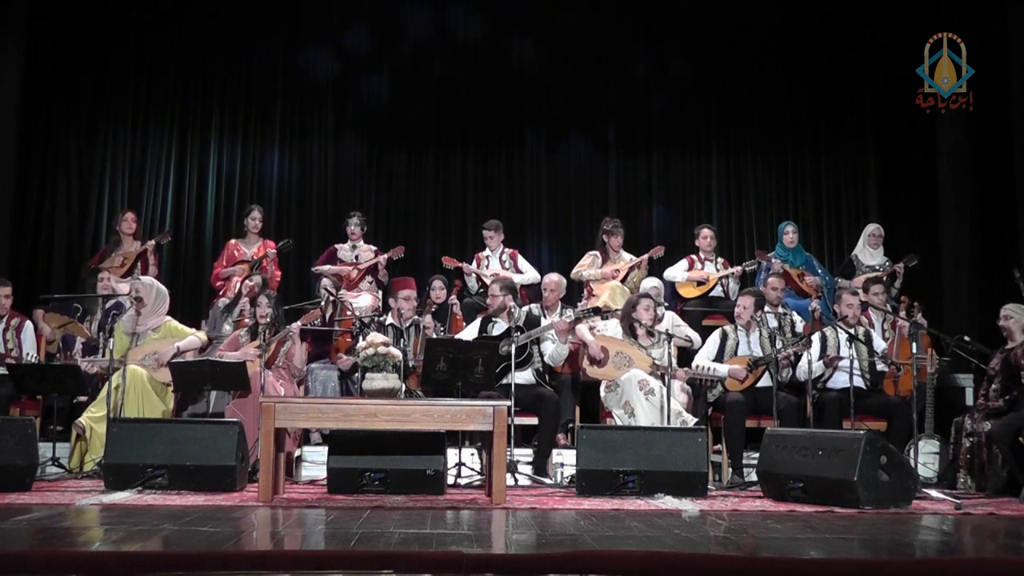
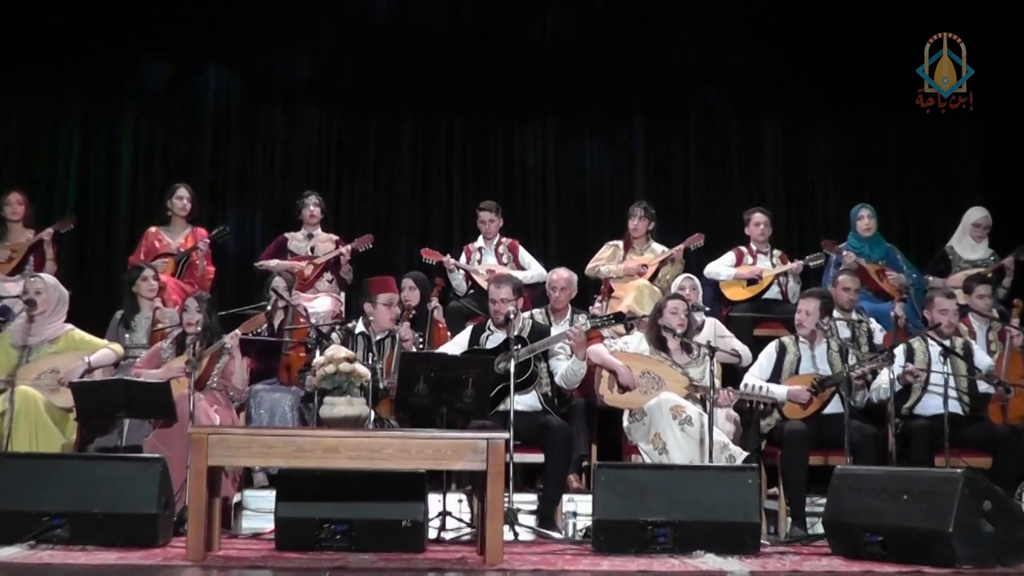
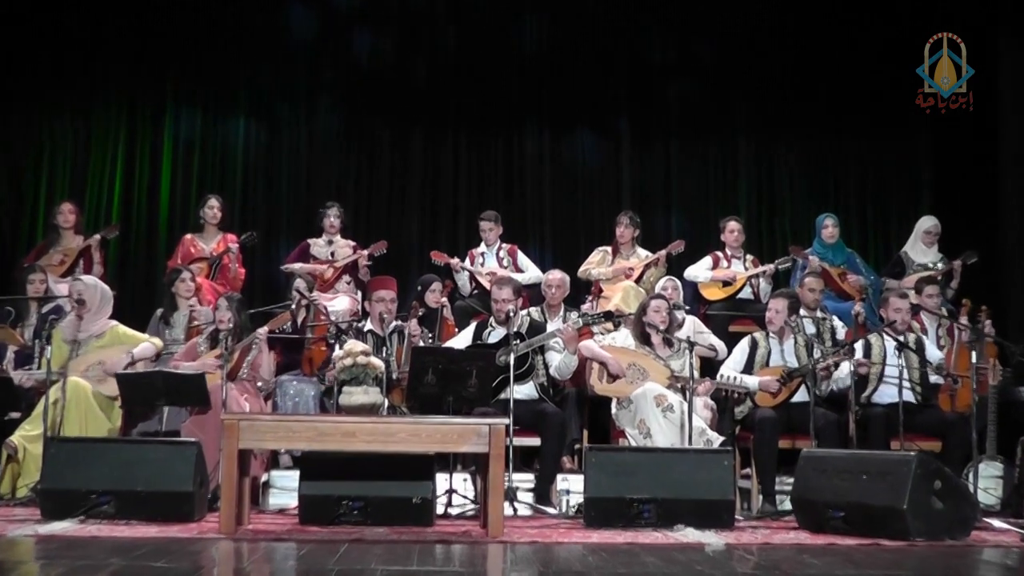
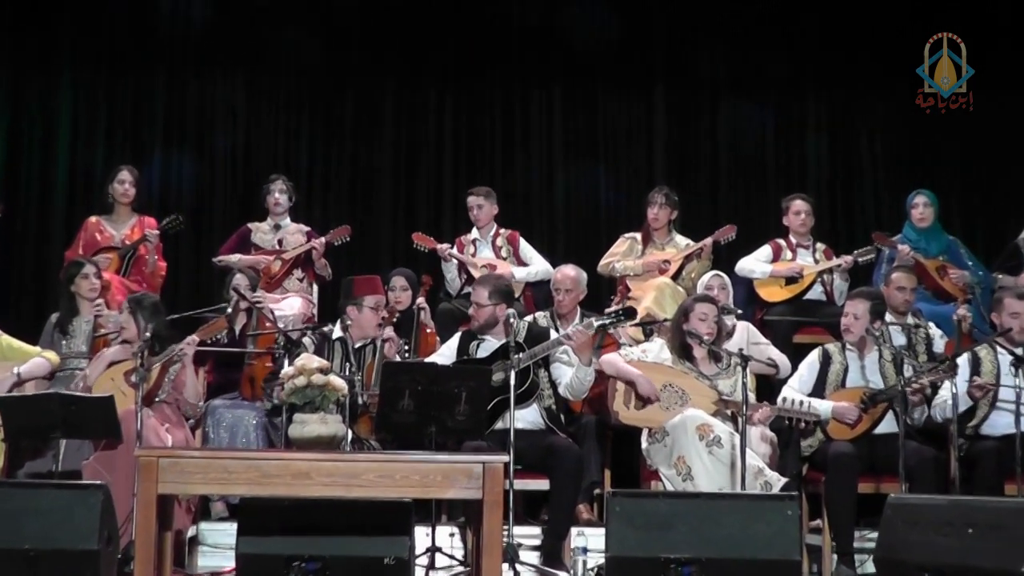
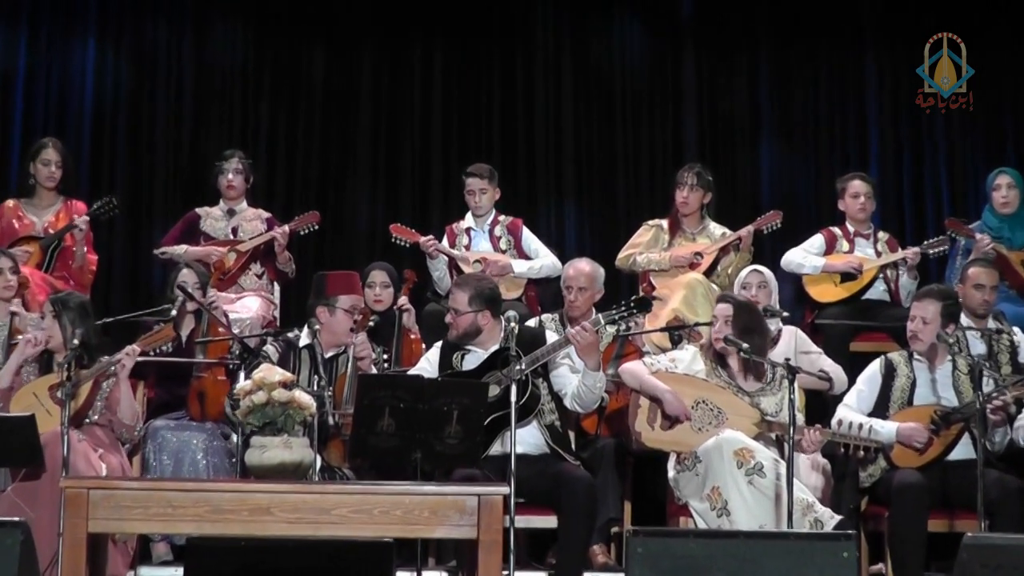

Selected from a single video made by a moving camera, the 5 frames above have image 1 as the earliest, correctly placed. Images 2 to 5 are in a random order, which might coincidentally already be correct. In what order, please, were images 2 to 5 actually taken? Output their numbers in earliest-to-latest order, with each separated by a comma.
3, 2, 4, 5
